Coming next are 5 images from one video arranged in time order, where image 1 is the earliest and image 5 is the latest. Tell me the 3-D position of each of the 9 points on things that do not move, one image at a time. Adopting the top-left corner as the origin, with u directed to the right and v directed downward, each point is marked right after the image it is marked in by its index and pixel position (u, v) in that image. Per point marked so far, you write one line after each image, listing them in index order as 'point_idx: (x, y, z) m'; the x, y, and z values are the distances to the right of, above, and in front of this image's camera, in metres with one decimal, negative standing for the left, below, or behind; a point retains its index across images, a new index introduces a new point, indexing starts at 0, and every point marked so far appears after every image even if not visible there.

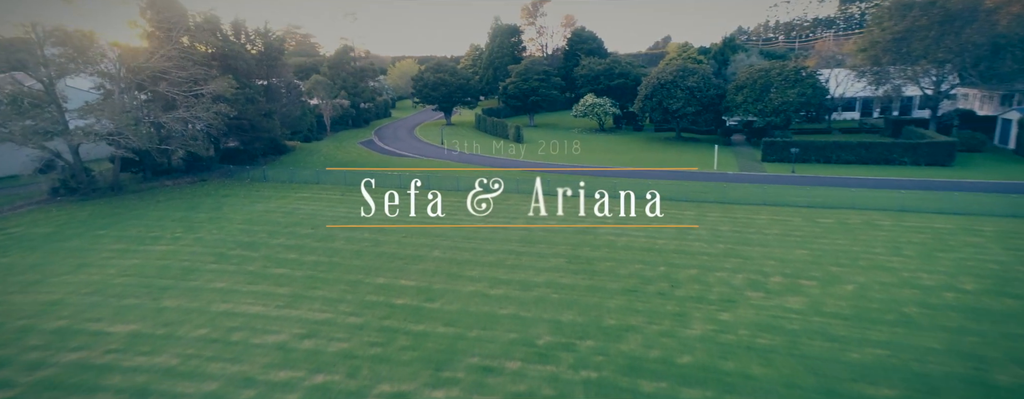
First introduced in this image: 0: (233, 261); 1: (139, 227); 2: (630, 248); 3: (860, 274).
0: (-9.1, -2.0, +17.0) m
1: (-14.1, -1.0, +19.7) m
2: (+4.3, -1.8, +19.2) m
3: (+10.8, -2.3, +16.2) m
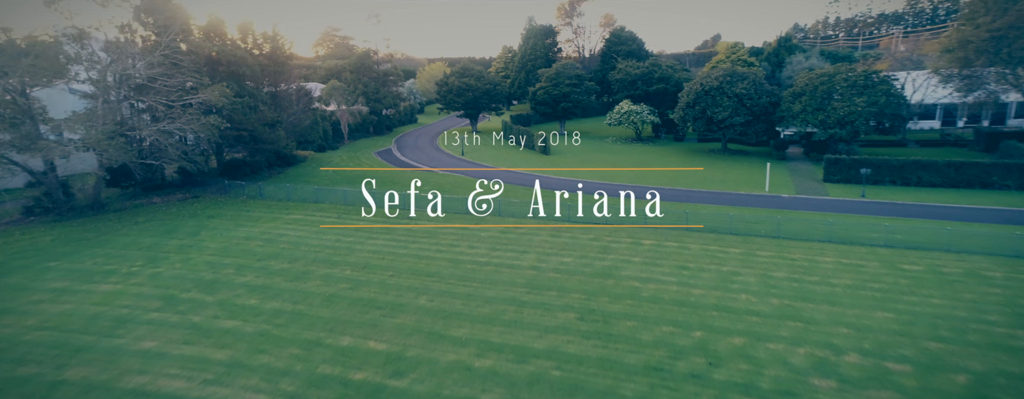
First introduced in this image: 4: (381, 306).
0: (-9.2, -3.0, +14.4) m
1: (-14.0, -2.0, +17.6) m
2: (+4.4, -3.1, +15.6) m
3: (+10.6, -3.6, +12.1) m
4: (-3.9, -3.1, +15.4) m
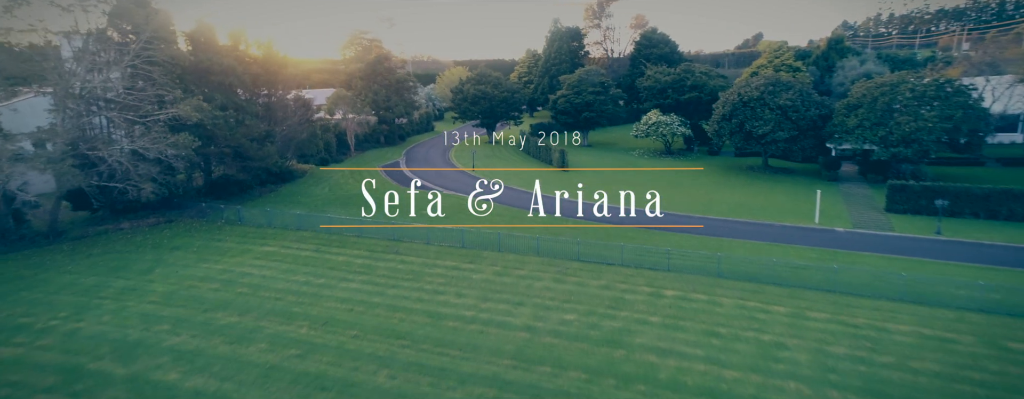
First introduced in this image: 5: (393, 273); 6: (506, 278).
0: (-9.7, -4.2, +11.7) m
1: (-14.3, -3.1, +15.2) m
2: (+3.9, -4.4, +12.1) m
3: (+9.9, -5.1, +8.2) m
4: (-4.4, -4.4, +12.4) m
5: (-4.4, -2.7, +19.2) m
6: (-0.2, -2.8, +18.7) m
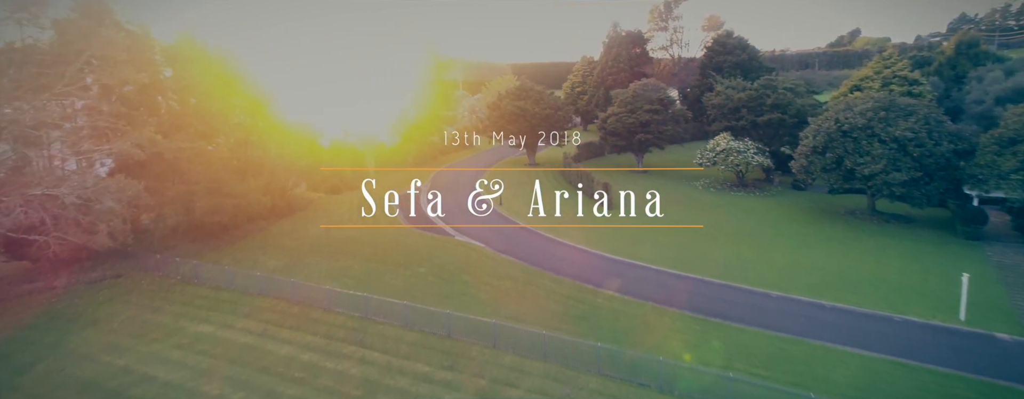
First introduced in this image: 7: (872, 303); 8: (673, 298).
0: (-10.9, -6.3, +7.3) m
1: (-15.0, -5.1, +11.3) m
2: (+2.6, -6.9, +5.9) m
3: (+8.0, -7.7, +1.3) m
4: (-5.6, -6.6, +7.3) m
5: (-4.7, -4.9, +14.0) m
6: (-0.6, -5.2, +13.1) m
7: (+12.4, -3.5, +17.9) m
8: (+5.9, -3.5, +19.1) m
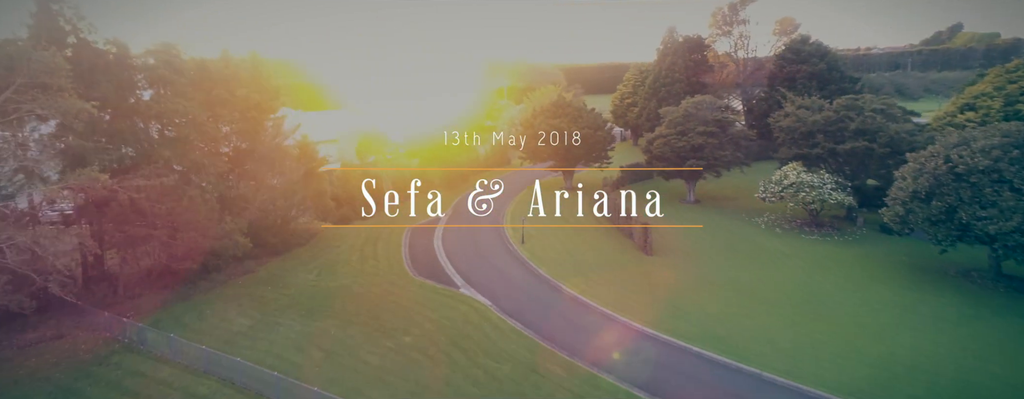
0: (-12.5, -8.1, +4.4) m
1: (-16.1, -6.8, +8.8) m
2: (+0.8, -8.9, +1.5) m
3: (+5.7, -9.8, -3.7) m
4: (-7.2, -8.5, +3.8) m
5: (-5.5, -6.8, +10.4) m
6: (-1.5, -7.2, +9.0) m
7: (+11.9, -5.8, +12.4) m
8: (+5.6, -5.7, +14.2) m
